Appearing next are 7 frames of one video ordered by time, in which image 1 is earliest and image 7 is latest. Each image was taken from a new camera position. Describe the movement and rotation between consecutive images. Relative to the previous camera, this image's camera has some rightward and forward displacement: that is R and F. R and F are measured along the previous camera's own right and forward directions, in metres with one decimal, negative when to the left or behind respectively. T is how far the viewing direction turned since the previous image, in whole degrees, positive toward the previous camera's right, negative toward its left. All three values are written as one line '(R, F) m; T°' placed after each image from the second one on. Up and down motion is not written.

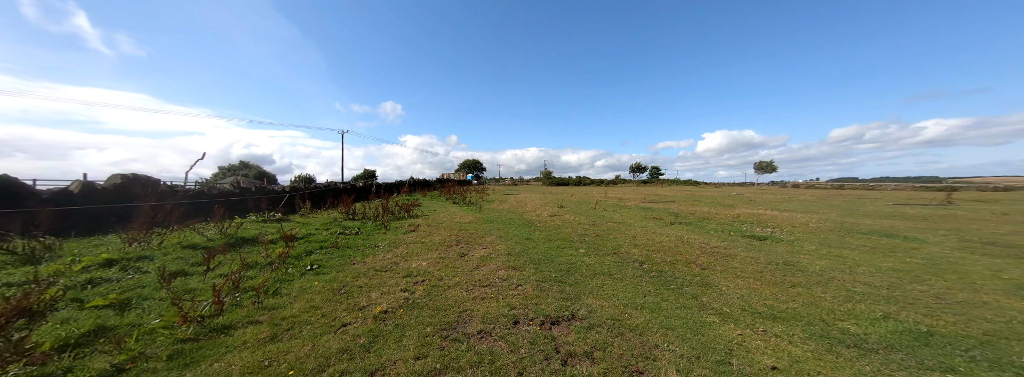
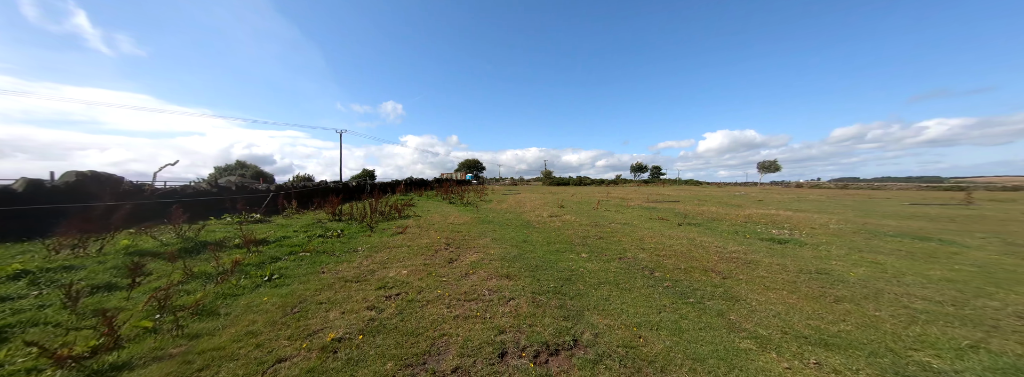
(+0.1, +0.6) m; 0°
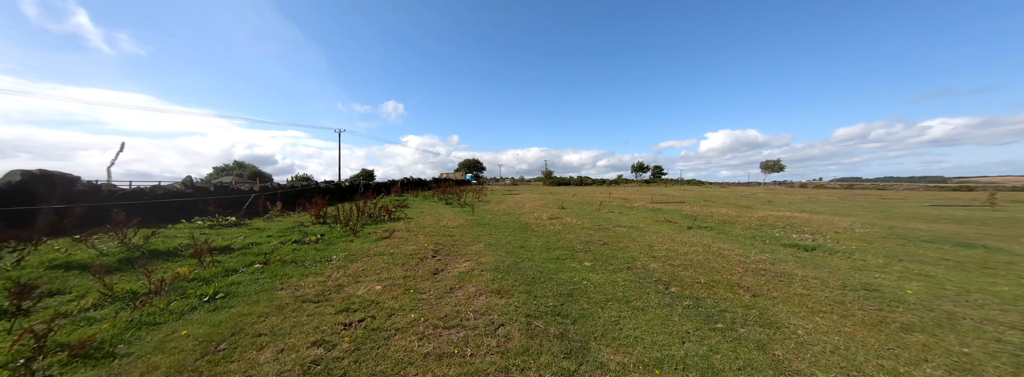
(+0.1, +0.7) m; 0°
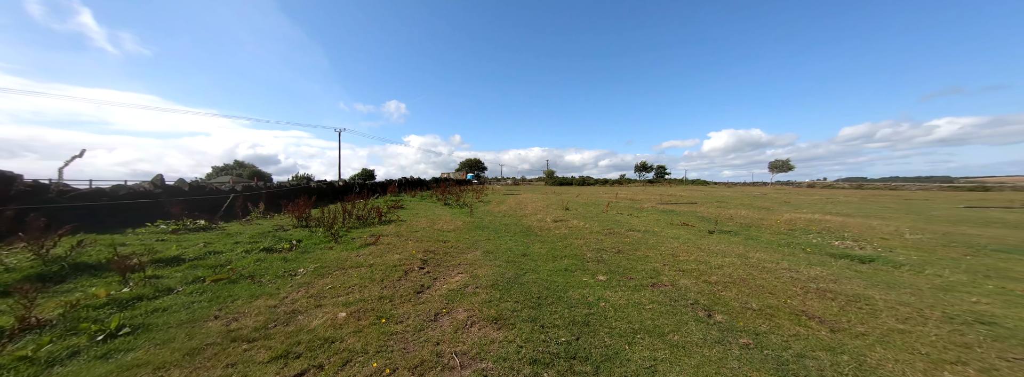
(0.0, +0.9) m; 0°
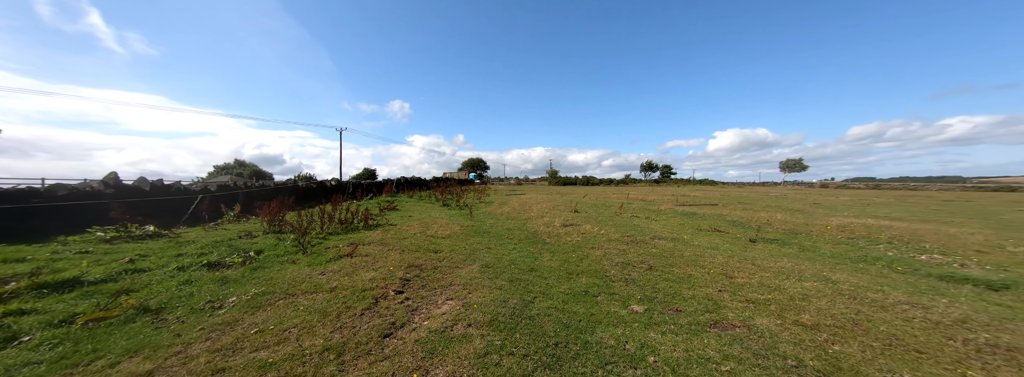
(0.0, +1.2) m; -1°
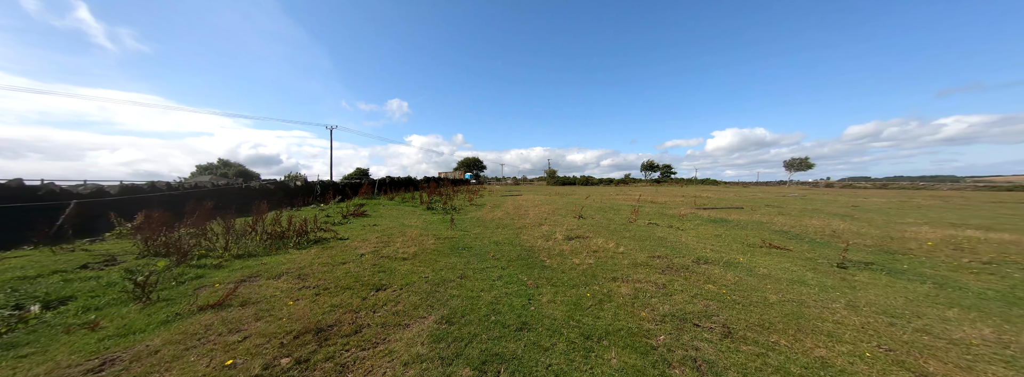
(+0.2, +2.1) m; 0°
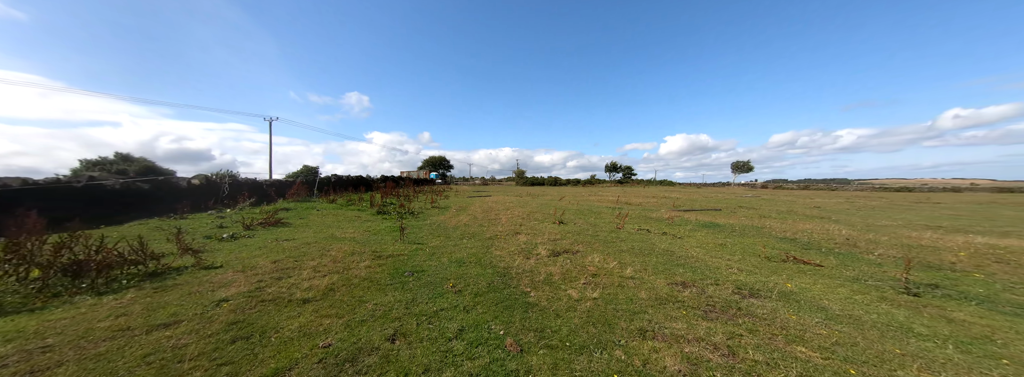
(0.0, +1.8) m; +7°
